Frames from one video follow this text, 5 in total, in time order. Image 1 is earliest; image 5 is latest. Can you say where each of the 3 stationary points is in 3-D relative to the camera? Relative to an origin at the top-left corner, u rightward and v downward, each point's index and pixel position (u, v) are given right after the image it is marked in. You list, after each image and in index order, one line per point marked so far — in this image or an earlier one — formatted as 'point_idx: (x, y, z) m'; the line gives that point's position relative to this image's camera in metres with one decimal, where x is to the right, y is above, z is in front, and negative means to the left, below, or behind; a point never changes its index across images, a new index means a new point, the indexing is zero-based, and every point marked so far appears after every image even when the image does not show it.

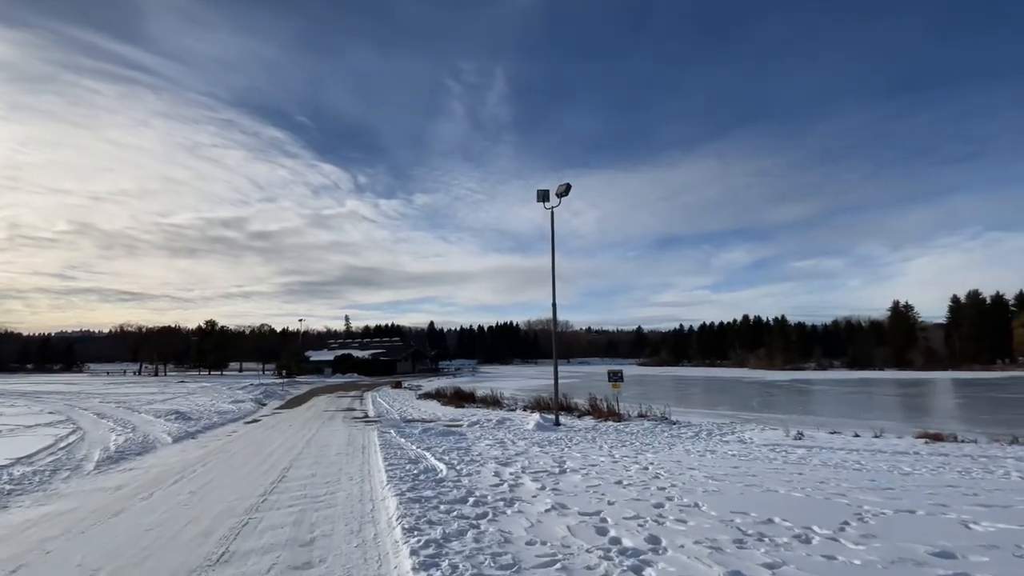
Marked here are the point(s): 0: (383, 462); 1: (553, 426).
0: (-2.0, -2.7, +9.7) m
1: (+1.2, -3.9, +17.6) m
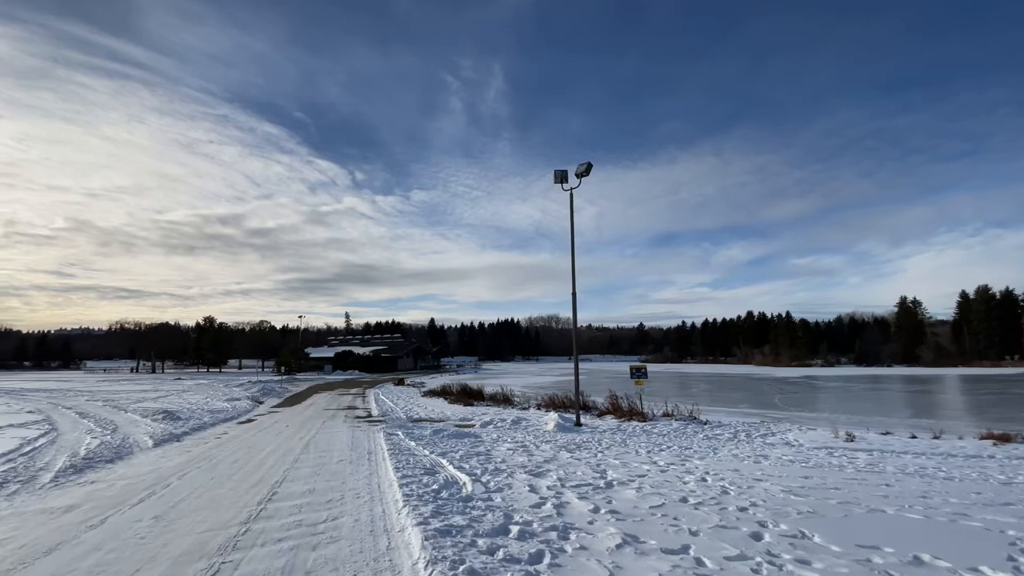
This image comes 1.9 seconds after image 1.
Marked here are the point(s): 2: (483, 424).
0: (-1.5, -2.4, +8.1) m
1: (+1.6, -3.6, +16.1) m
2: (-0.8, -3.7, +16.9) m
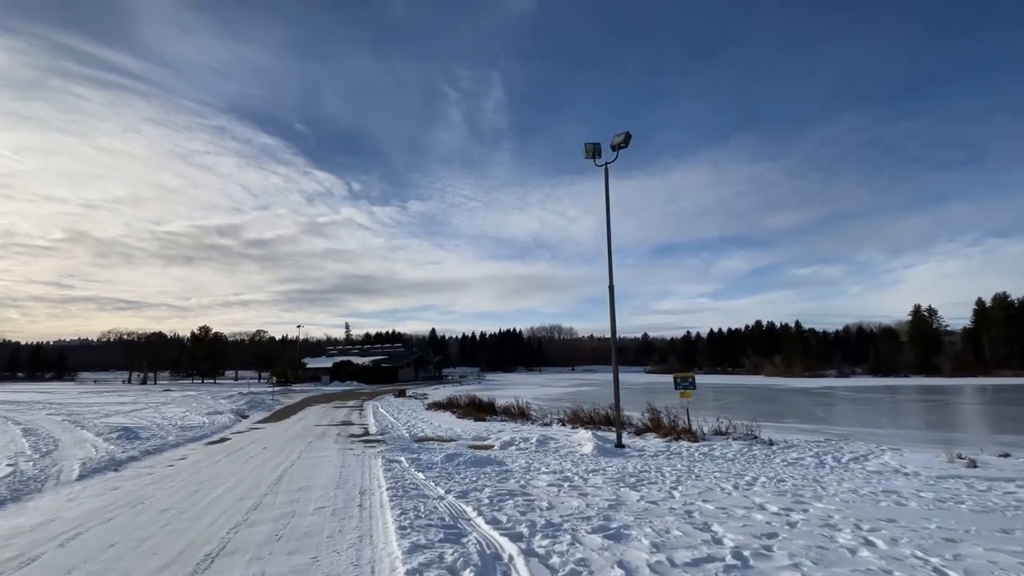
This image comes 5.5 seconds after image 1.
0: (-1.0, -2.1, +5.2) m
1: (+2.2, -3.4, +13.1) m
2: (-0.2, -3.5, +13.9) m
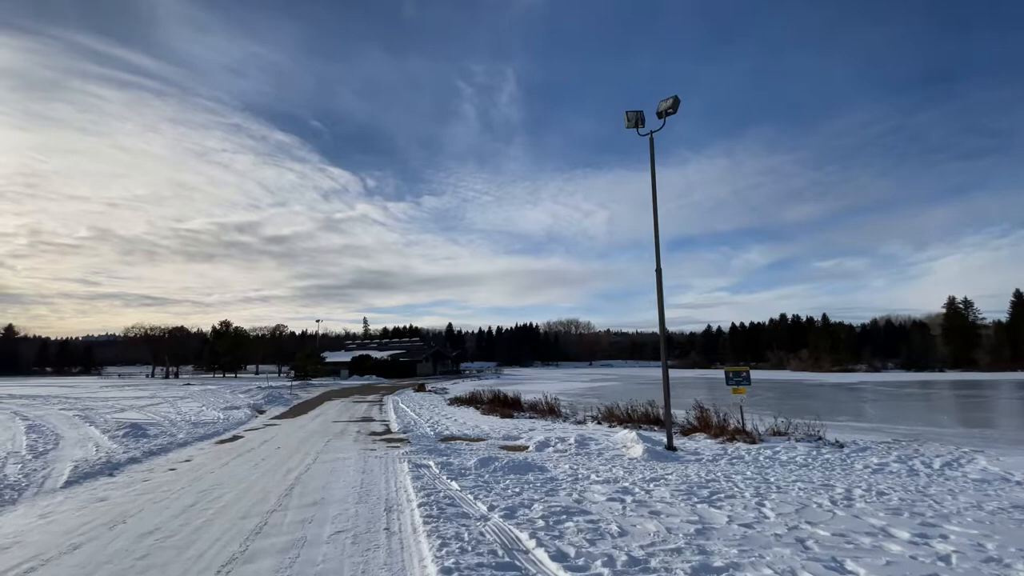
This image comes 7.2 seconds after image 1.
0: (-0.4, -1.8, +3.8) m
1: (+2.9, -3.1, +11.6) m
2: (+0.5, -3.2, +12.5) m
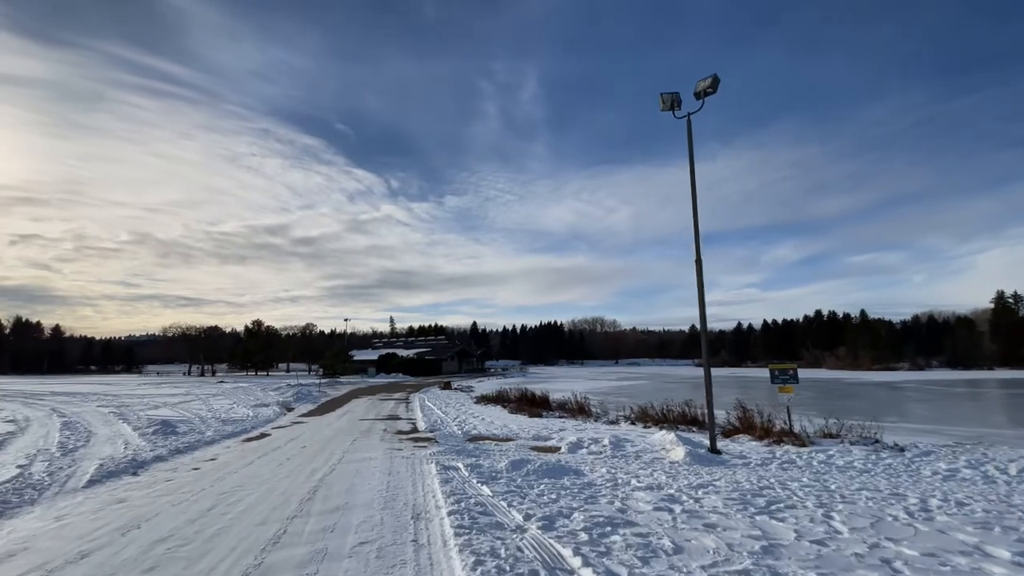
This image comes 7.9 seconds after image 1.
0: (-0.2, -1.7, +3.2) m
1: (+3.5, -2.9, +10.9) m
2: (+1.2, -3.0, +11.9) m
